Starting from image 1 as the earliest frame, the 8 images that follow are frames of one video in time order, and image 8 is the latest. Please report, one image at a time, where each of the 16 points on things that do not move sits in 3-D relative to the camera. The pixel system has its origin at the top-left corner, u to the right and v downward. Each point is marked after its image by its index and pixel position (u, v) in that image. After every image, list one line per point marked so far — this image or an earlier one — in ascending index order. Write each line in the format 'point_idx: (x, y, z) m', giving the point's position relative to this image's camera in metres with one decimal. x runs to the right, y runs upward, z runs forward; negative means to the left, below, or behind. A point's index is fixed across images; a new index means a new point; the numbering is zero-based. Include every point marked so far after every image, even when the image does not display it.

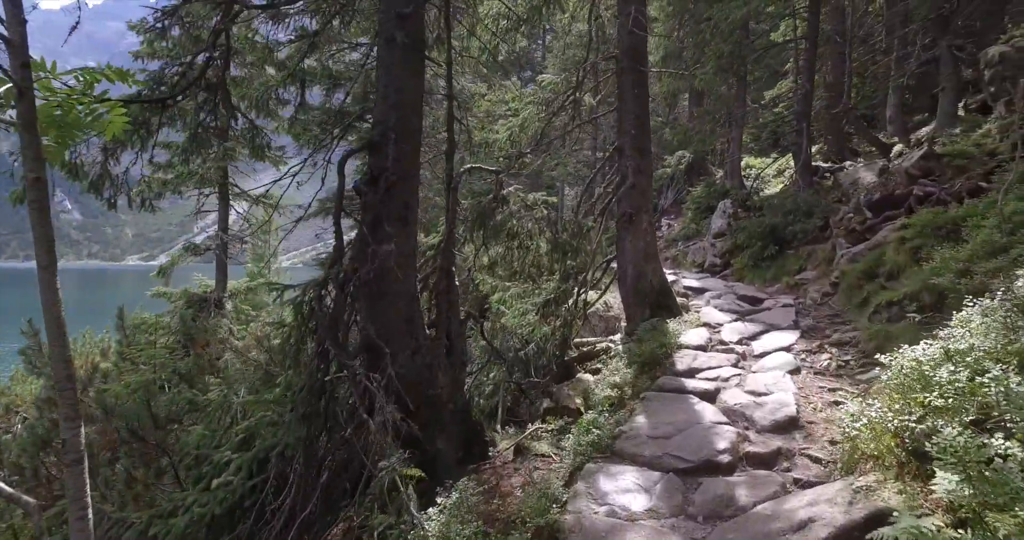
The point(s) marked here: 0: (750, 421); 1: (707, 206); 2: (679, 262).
0: (+1.7, -1.1, +4.3) m
1: (+5.5, +1.8, +17.0) m
2: (+4.2, +0.2, +15.2) m
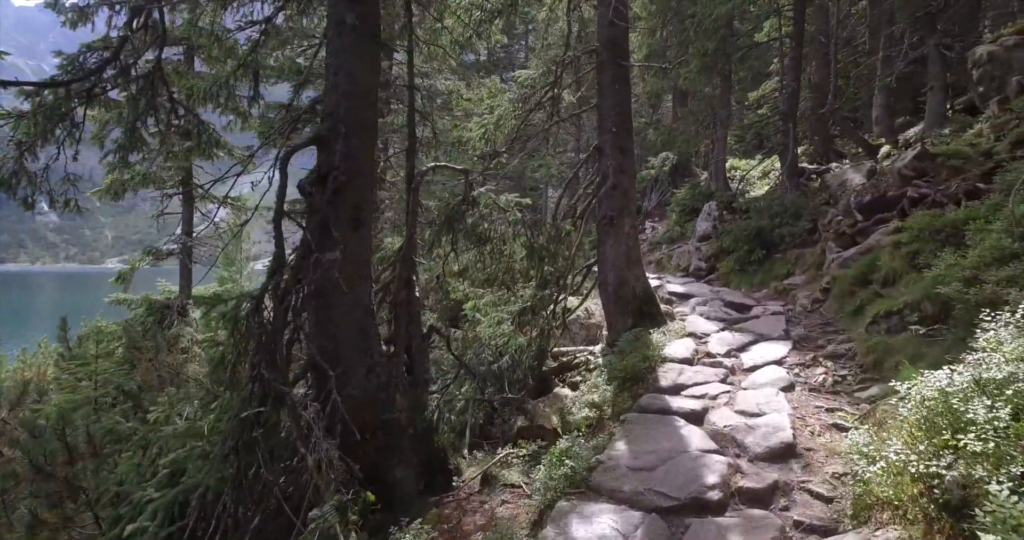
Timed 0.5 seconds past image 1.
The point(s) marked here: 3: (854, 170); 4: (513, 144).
0: (+1.5, -1.1, +3.9) m
1: (+4.9, +1.7, +16.6) m
2: (+3.7, +0.1, +14.8) m
3: (+6.5, +1.9, +11.4) m
4: (0.0, +1.6, +7.9) m
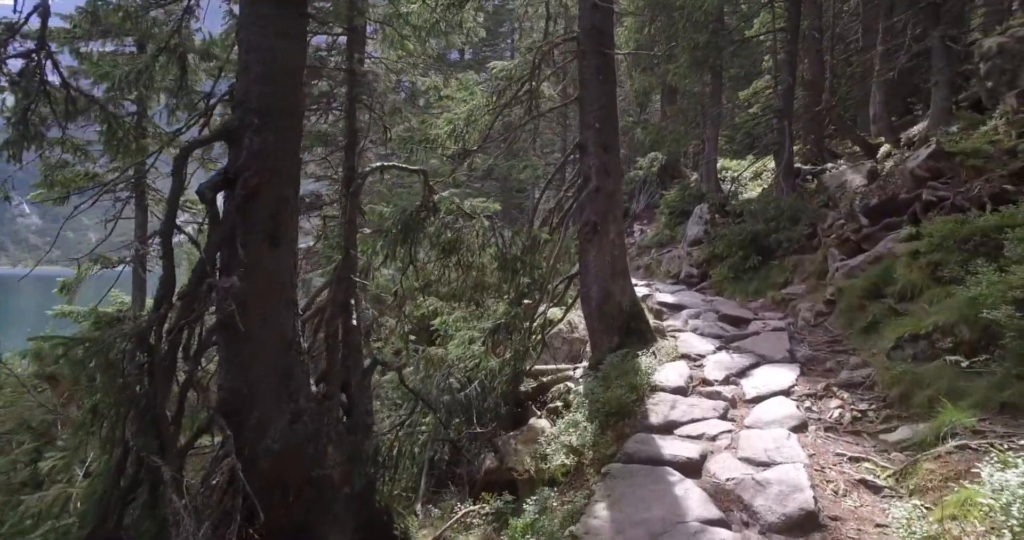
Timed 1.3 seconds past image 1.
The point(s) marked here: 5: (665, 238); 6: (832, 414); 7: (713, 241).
0: (+1.2, -1.3, +3.1) m
1: (+4.5, +1.6, +15.9) m
2: (+3.3, 0.0, +14.1) m
3: (+6.1, +1.8, +10.8) m
4: (-0.3, +1.5, +7.1) m
5: (+4.0, +0.8, +15.6) m
6: (+2.3, -1.0, +4.3) m
7: (+3.9, +0.6, +11.7) m
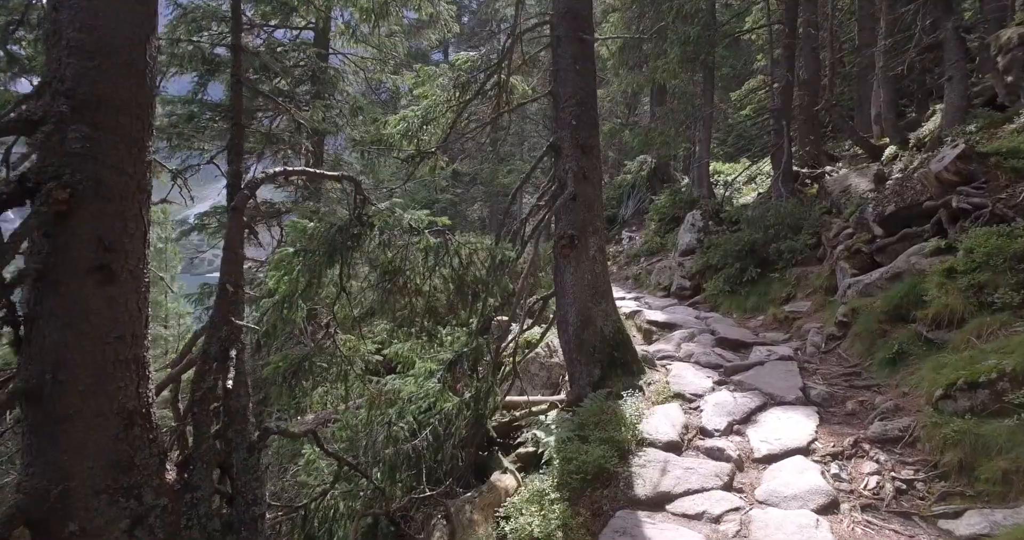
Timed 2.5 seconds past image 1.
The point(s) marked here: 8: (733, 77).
0: (+1.0, -1.4, +2.2) m
1: (+4.0, +1.3, +15.1) m
2: (+2.8, -0.3, +13.2) m
3: (+5.7, +1.6, +9.9) m
4: (-0.7, +1.3, +6.2) m
5: (+3.5, +0.6, +14.7) m
6: (+2.0, -1.2, +3.3) m
7: (+3.5, +0.3, +10.8) m
8: (+5.9, +5.1, +16.2) m
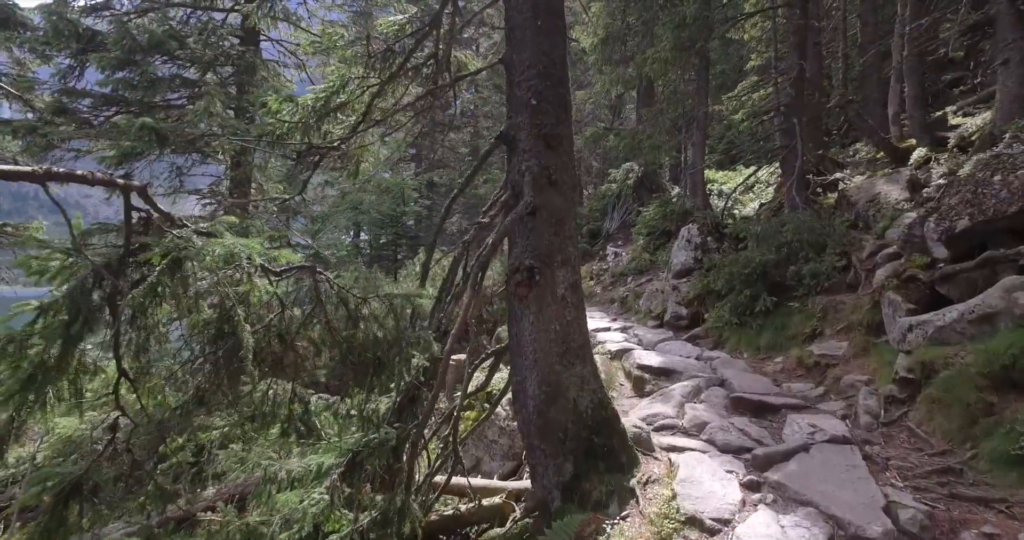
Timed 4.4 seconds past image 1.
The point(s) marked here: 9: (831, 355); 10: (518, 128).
0: (+0.6, -1.7, +0.4) m
1: (+3.3, +0.9, +13.4) m
2: (+2.2, -0.7, +11.5) m
3: (+5.1, +1.2, +8.3) m
4: (-1.1, +1.0, +4.4) m
5: (+2.8, +0.1, +13.0) m
6: (+1.6, -1.4, +1.6) m
7: (+2.9, 0.0, +9.1) m
8: (+5.2, +4.7, +14.6) m
9: (+3.2, -0.8, +6.1) m
10: (0.0, +1.0, +4.0) m
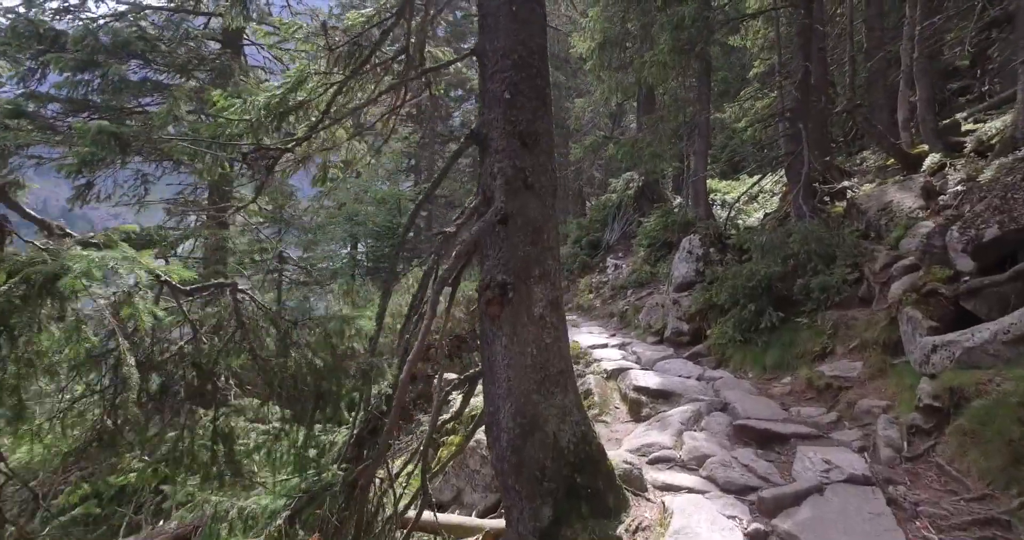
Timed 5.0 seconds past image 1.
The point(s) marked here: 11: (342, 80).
0: (+0.4, -1.7, -0.1) m
1: (+3.2, +0.6, +12.9) m
2: (+2.1, -0.9, +11.0) m
3: (+5.0, +1.1, +7.8) m
4: (-1.3, +0.9, +3.9) m
5: (+2.7, -0.1, +12.5) m
6: (+1.4, -1.5, +1.0) m
7: (+2.8, -0.2, +8.6) m
8: (+5.1, +4.4, +14.2) m
9: (+3.1, -1.0, +5.6) m
10: (-0.1, +0.9, +3.6) m
11: (-1.2, +1.3, +4.2) m
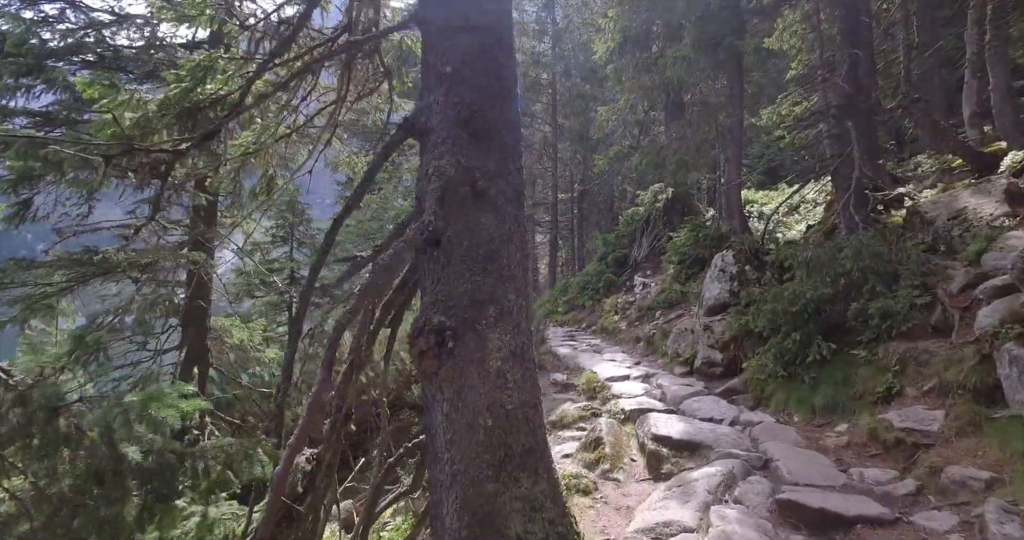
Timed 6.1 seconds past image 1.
0: (0.0, -1.7, -1.2) m
1: (+3.5, +0.2, +11.7) m
2: (+2.3, -1.2, +9.8) m
3: (+5.0, +0.8, +6.5) m
4: (-1.5, +0.7, +3.0) m
5: (+3.0, -0.5, +11.3) m
6: (+1.1, -1.5, -0.1) m
7: (+2.9, -0.5, +7.5) m
8: (+5.5, +4.0, +13.0) m
9: (+3.0, -1.1, +4.4) m
10: (-0.4, +0.7, +2.6) m
11: (-1.4, +1.1, +3.3) m
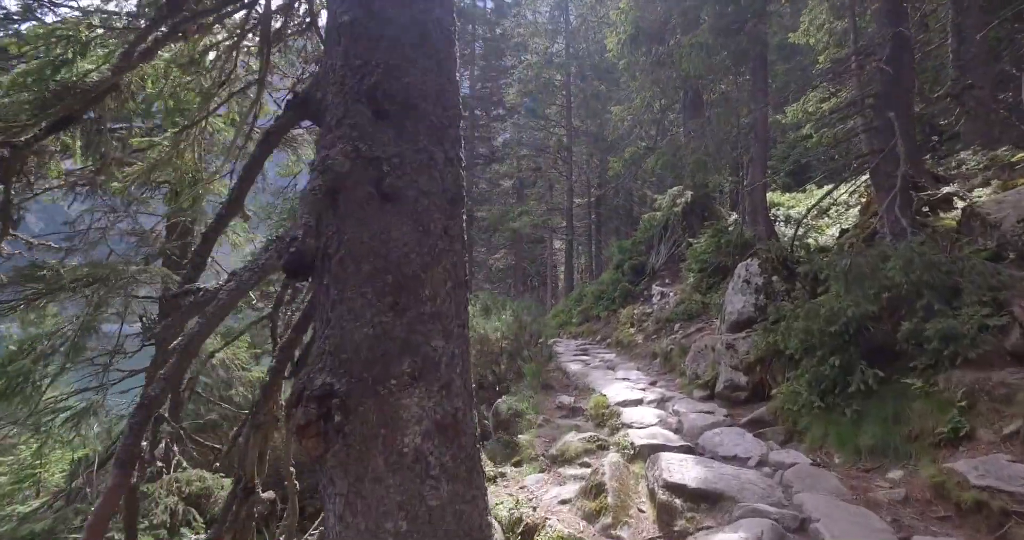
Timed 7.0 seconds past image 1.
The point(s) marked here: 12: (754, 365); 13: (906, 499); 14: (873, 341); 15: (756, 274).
0: (-0.3, -1.8, -2.0) m
1: (+3.6, +0.1, +10.8) m
2: (+2.4, -1.4, +8.9) m
3: (+4.9, +0.7, +5.5) m
4: (-1.7, +0.6, +2.3) m
5: (+3.1, -0.7, +10.4) m
6: (+0.7, -1.6, -0.9) m
7: (+2.8, -0.6, +6.5) m
8: (+5.6, +3.8, +12.1) m
9: (+2.8, -1.2, +3.4) m
10: (-0.6, +0.6, +1.8) m
11: (-1.6, +1.0, +2.6) m
12: (+2.6, -1.0, +6.4) m
13: (+2.6, -1.5, +3.9) m
14: (+3.1, -0.6, +5.1) m
15: (+3.1, -0.1, +7.5) m
